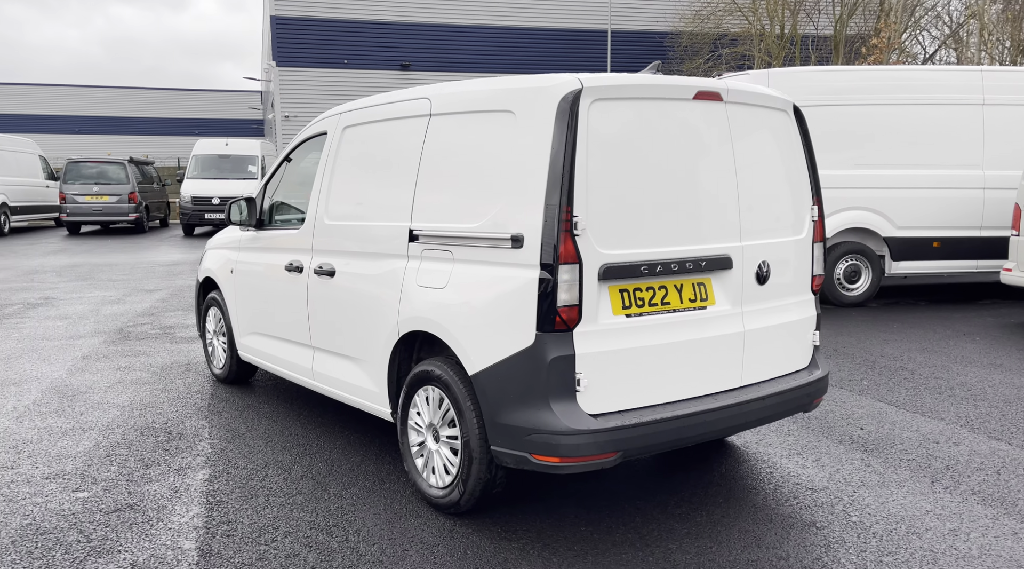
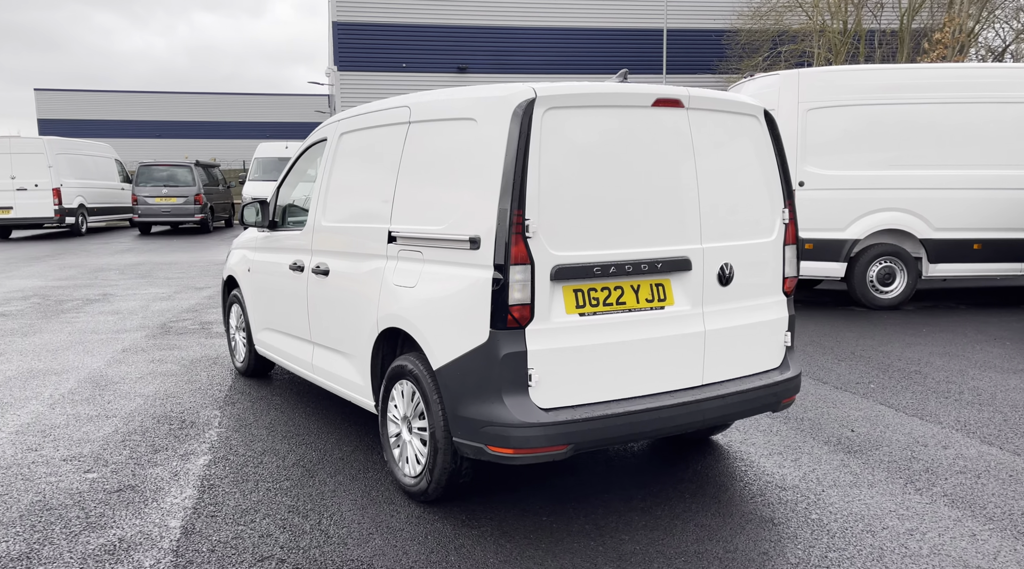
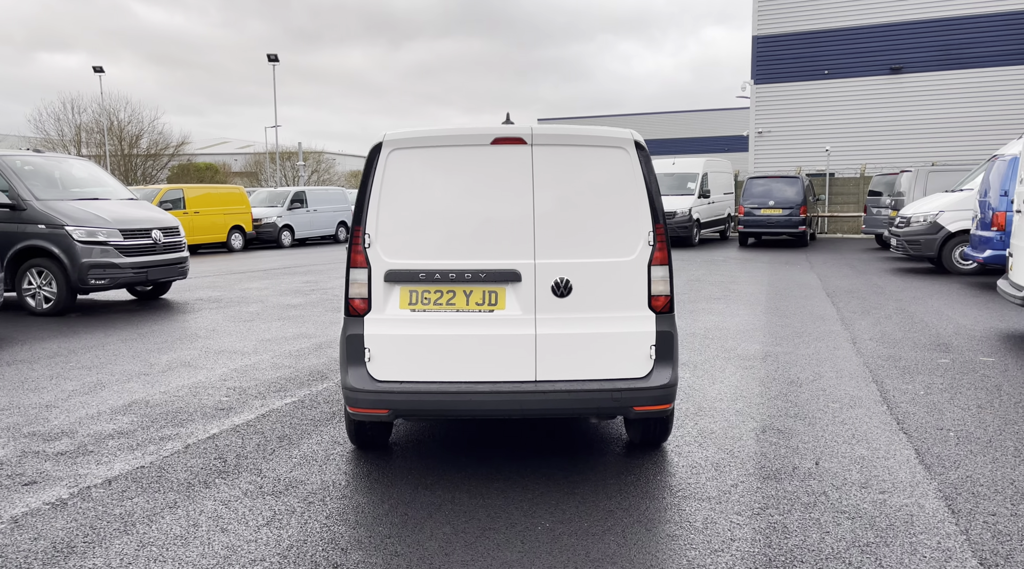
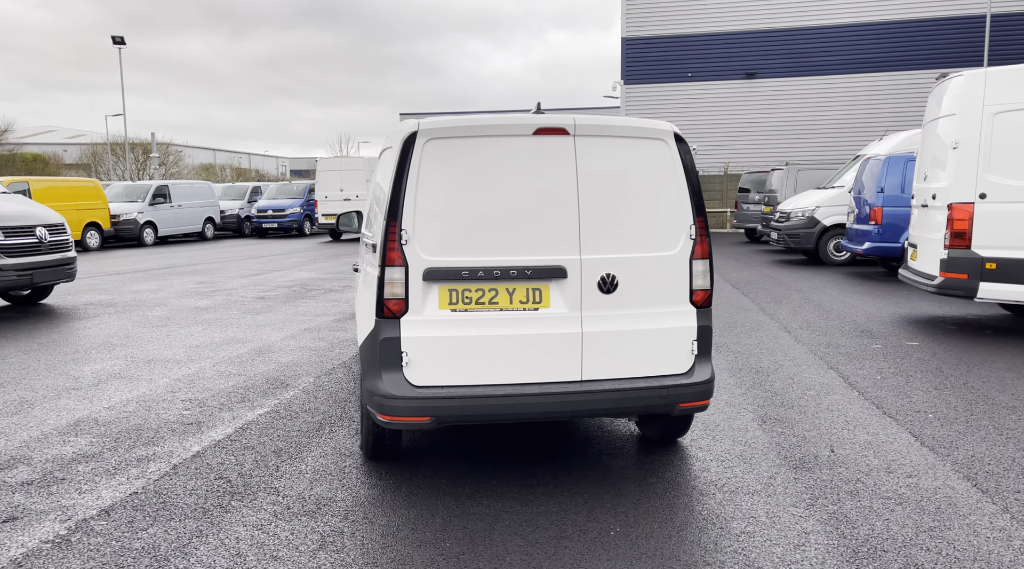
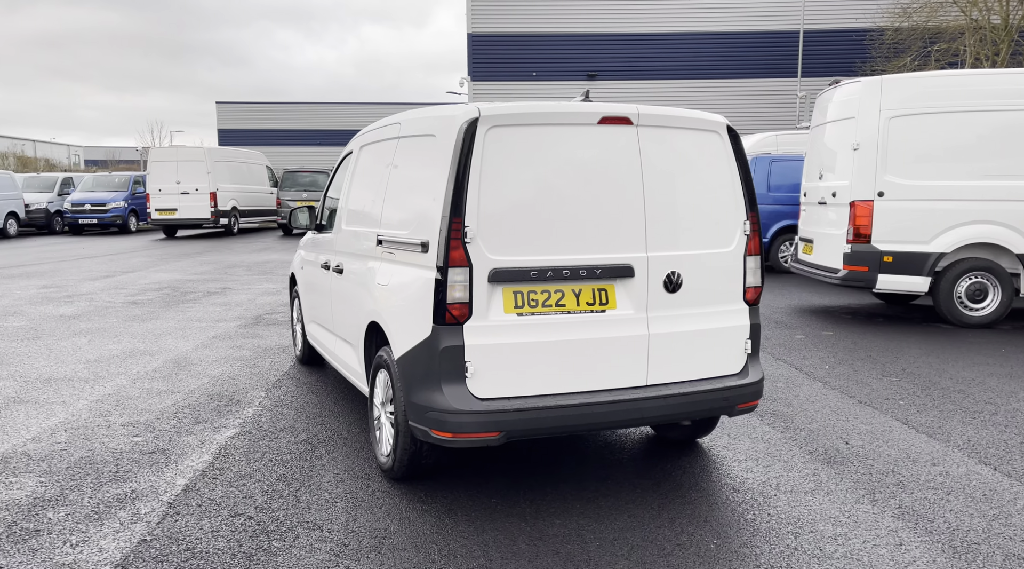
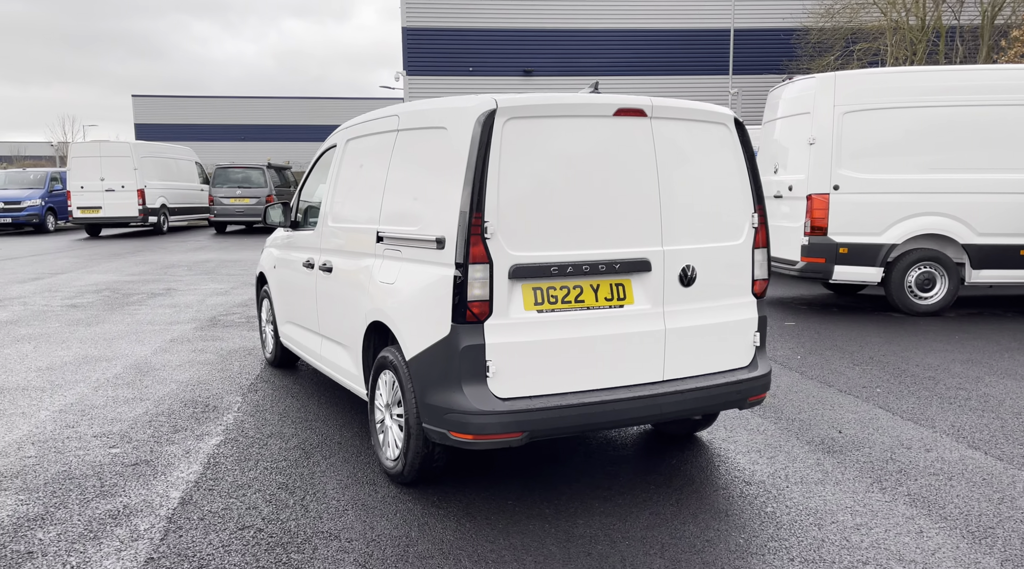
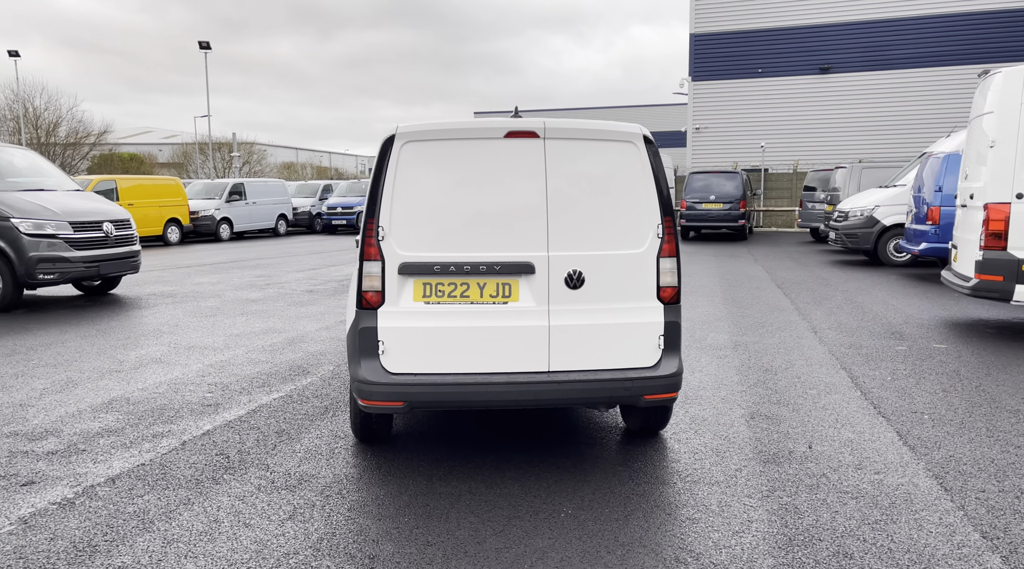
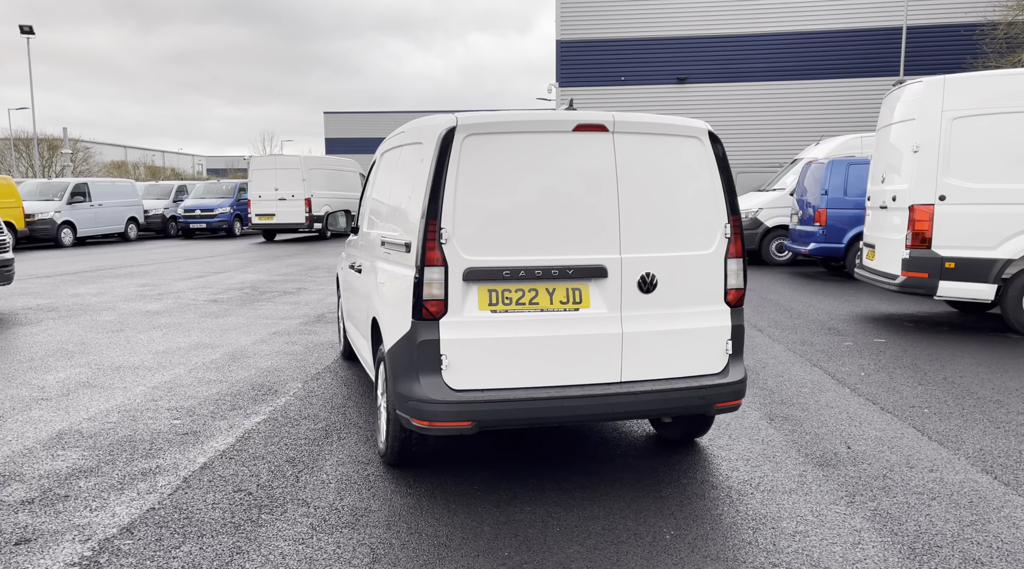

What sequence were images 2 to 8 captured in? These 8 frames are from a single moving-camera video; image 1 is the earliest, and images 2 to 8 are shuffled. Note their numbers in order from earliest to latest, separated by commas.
2, 6, 5, 8, 4, 7, 3
